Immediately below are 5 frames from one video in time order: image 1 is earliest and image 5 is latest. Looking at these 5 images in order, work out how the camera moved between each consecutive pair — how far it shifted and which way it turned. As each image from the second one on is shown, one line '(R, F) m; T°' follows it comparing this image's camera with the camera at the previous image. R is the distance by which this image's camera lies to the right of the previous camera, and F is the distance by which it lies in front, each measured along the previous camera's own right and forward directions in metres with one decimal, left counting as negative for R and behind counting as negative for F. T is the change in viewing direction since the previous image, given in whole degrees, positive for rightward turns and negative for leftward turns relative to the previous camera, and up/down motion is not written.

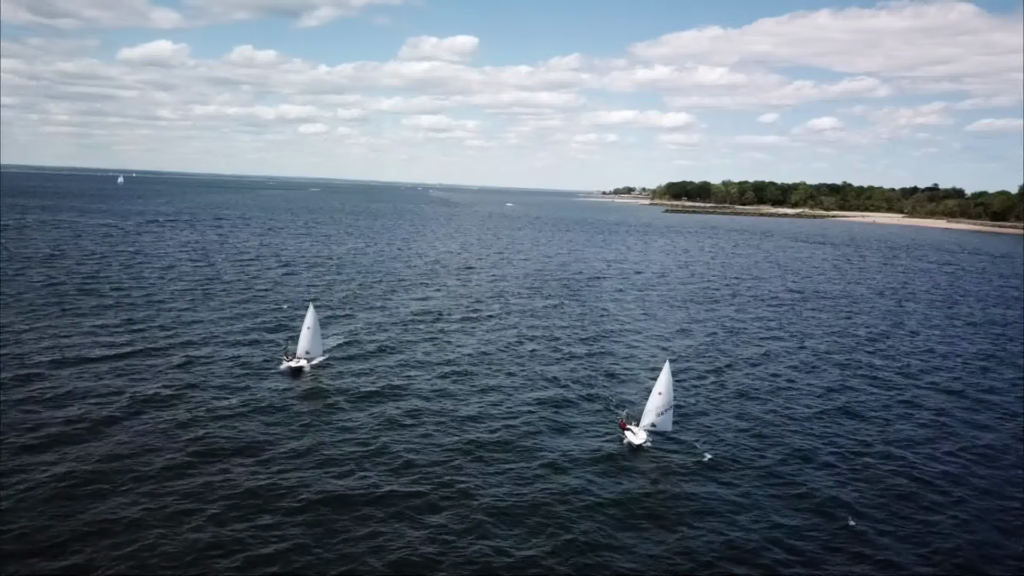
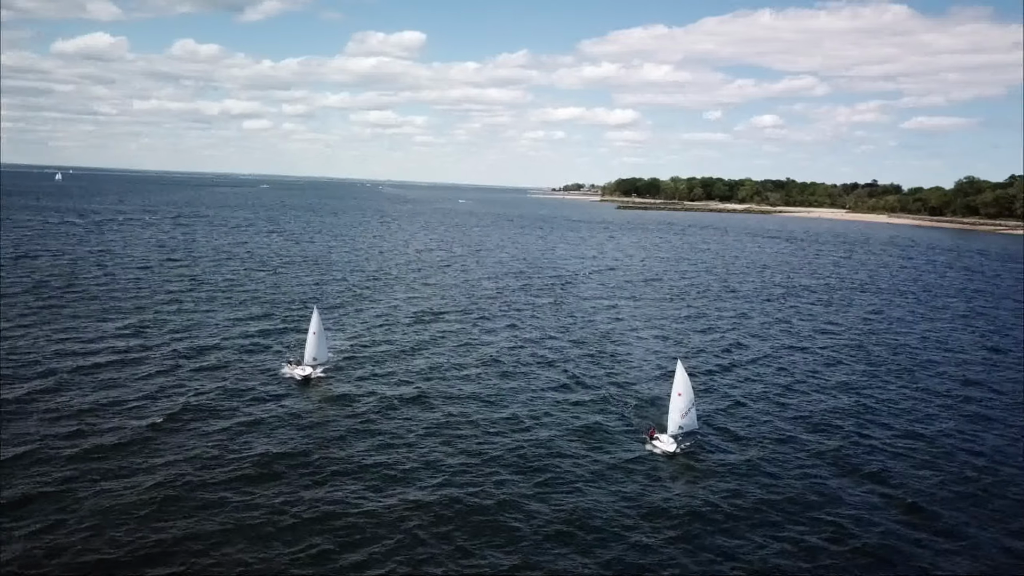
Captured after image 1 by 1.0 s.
(-4.1, -0.8) m; +4°
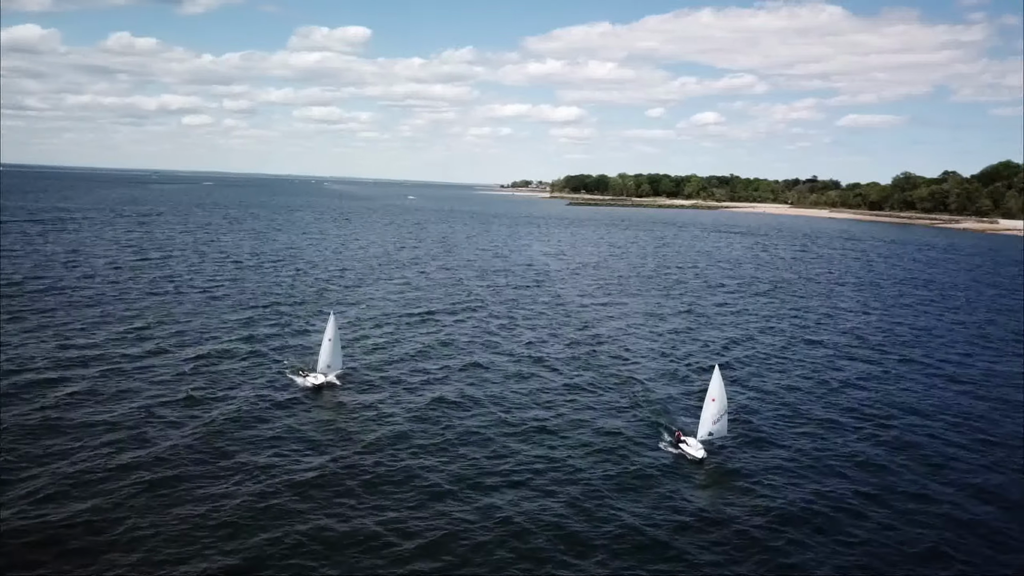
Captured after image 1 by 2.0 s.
(-4.2, -0.8) m; +4°
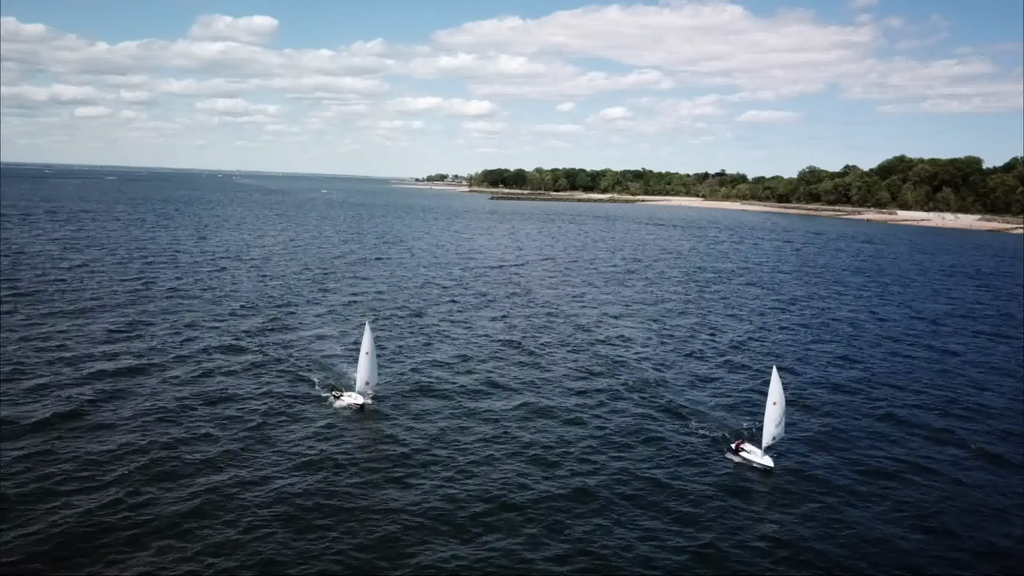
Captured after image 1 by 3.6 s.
(-7.1, -1.2) m; +6°
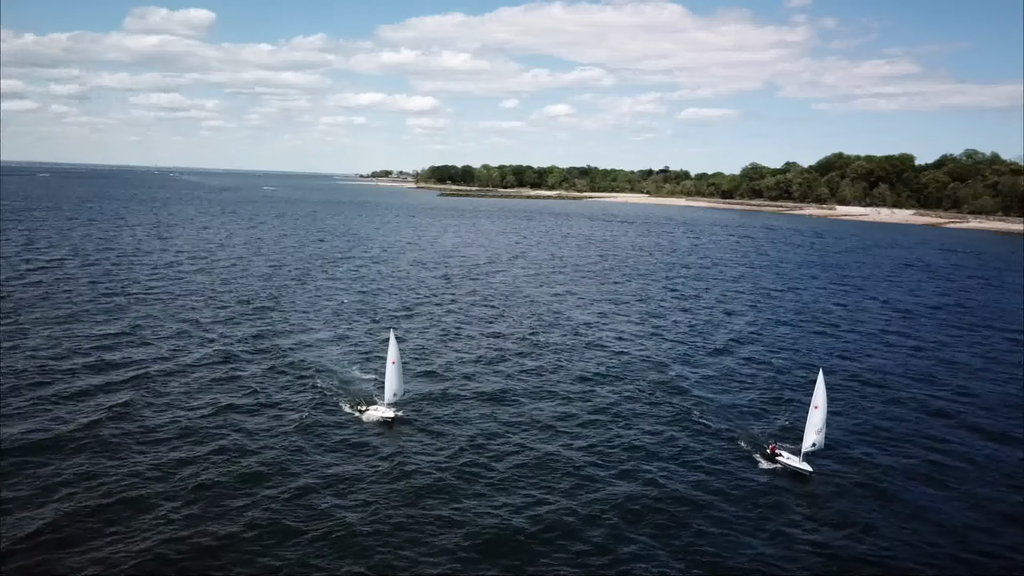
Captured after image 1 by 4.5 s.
(-4.4, -1.5) m; +4°
